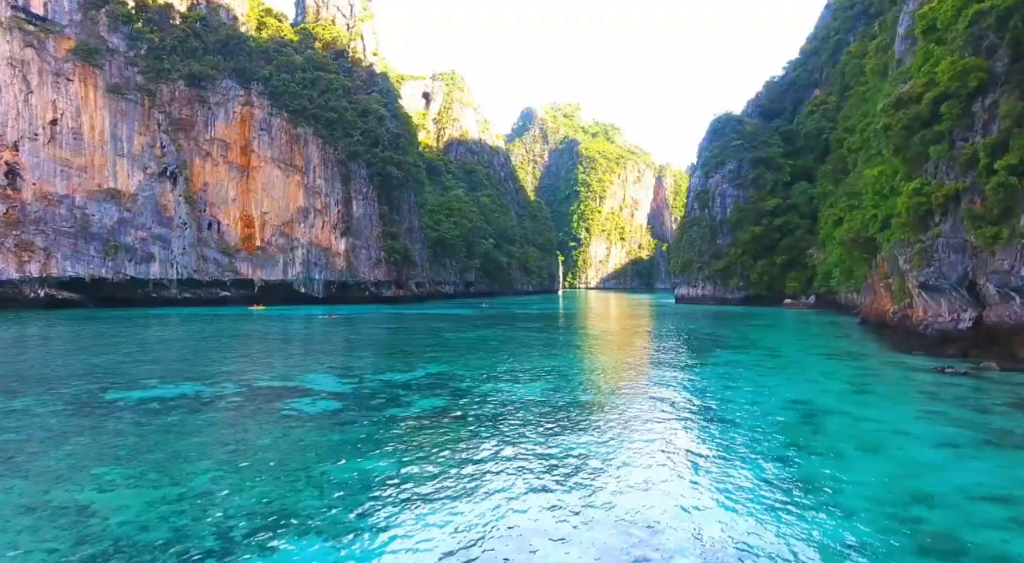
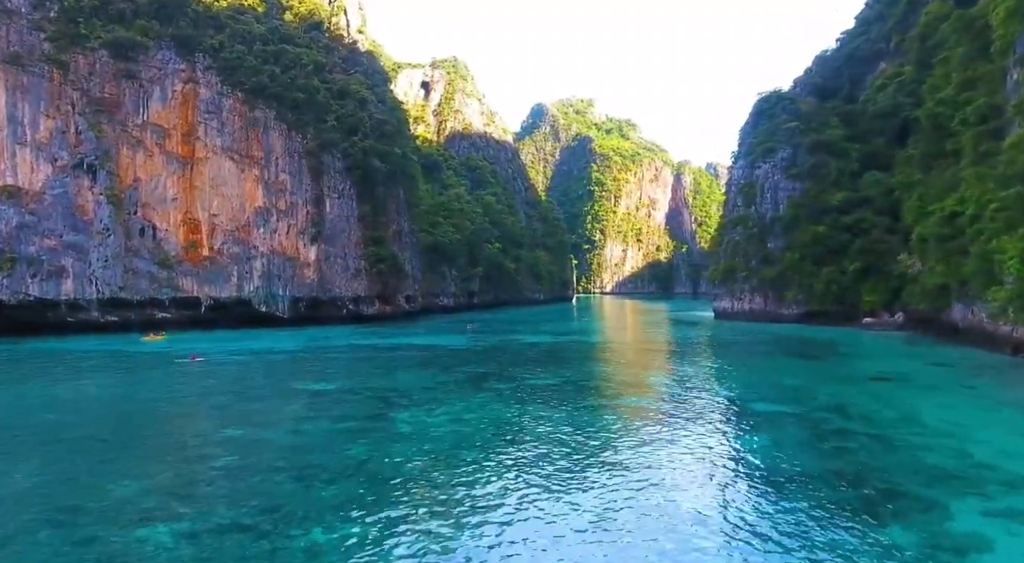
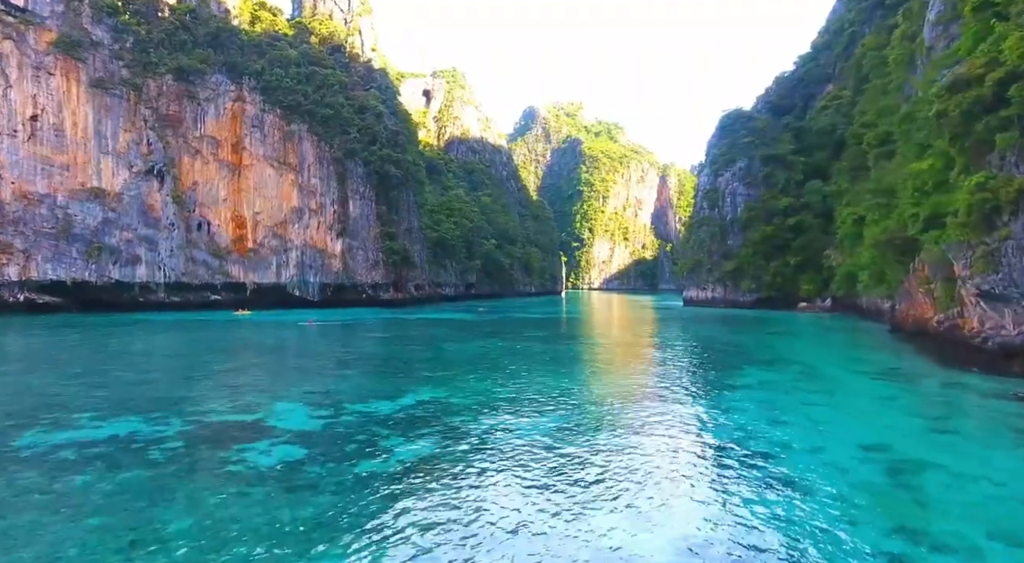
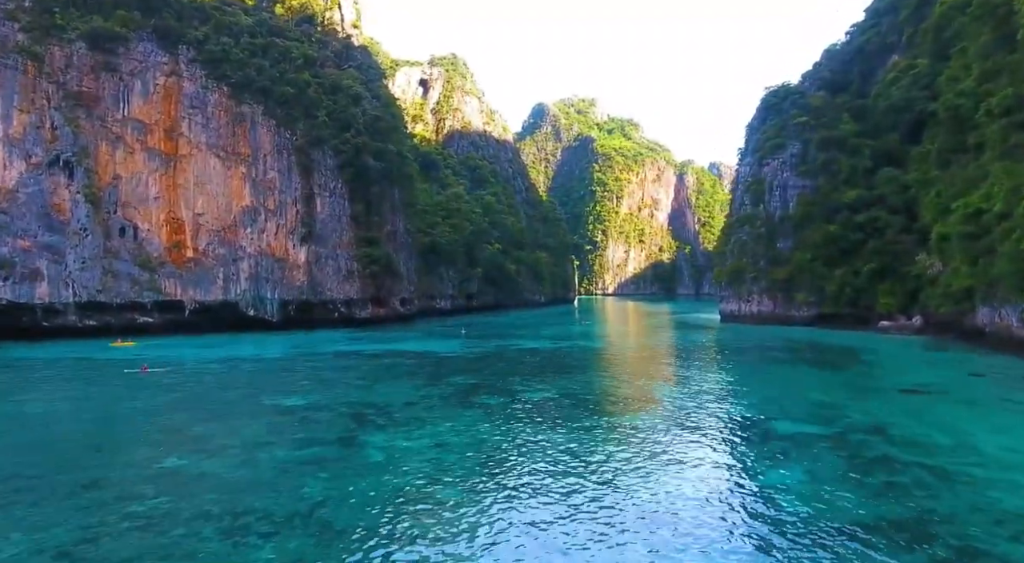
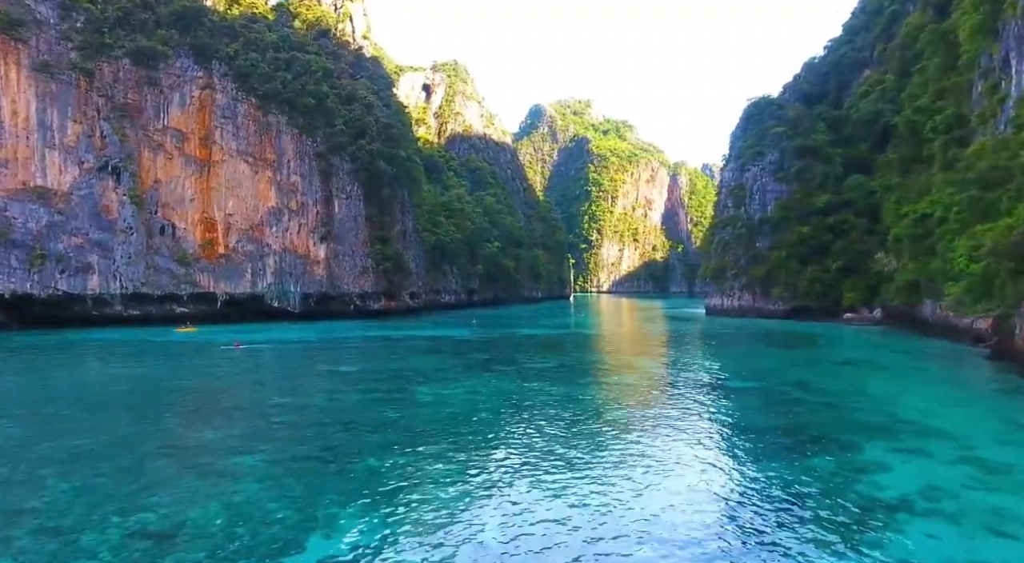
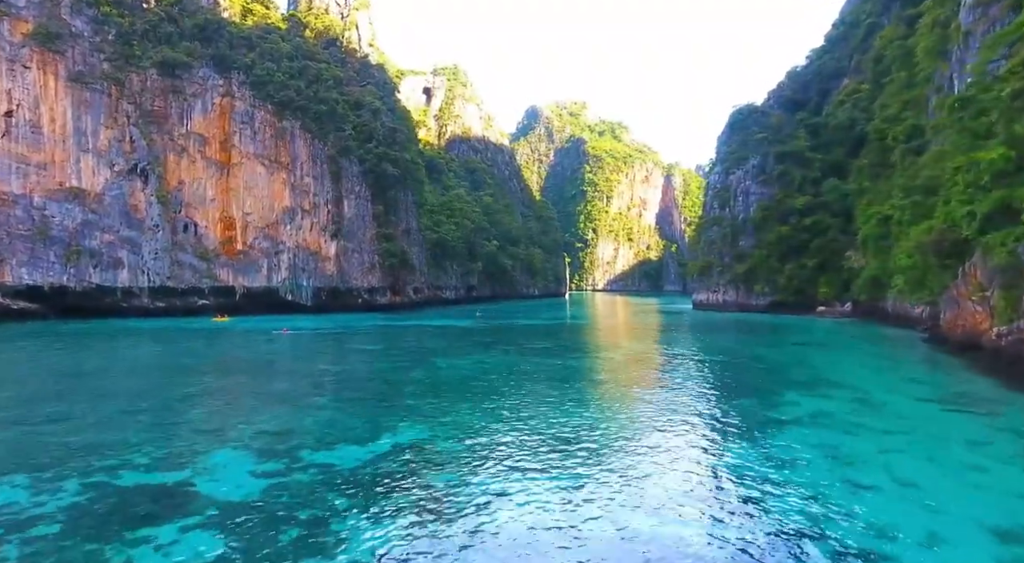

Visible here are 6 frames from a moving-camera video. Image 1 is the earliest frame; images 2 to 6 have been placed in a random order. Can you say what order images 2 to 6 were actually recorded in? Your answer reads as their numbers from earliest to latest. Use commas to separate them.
3, 6, 5, 2, 4
